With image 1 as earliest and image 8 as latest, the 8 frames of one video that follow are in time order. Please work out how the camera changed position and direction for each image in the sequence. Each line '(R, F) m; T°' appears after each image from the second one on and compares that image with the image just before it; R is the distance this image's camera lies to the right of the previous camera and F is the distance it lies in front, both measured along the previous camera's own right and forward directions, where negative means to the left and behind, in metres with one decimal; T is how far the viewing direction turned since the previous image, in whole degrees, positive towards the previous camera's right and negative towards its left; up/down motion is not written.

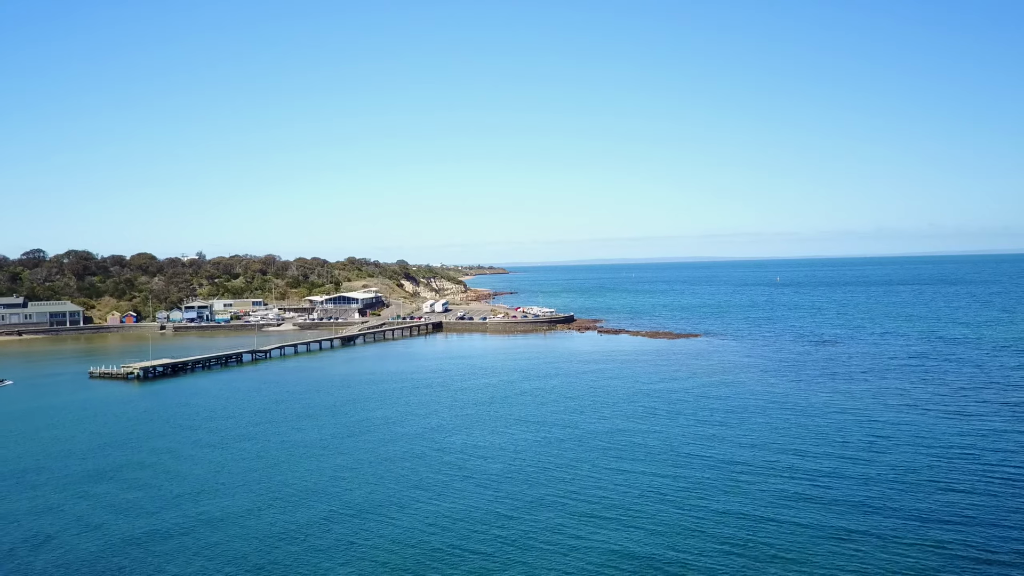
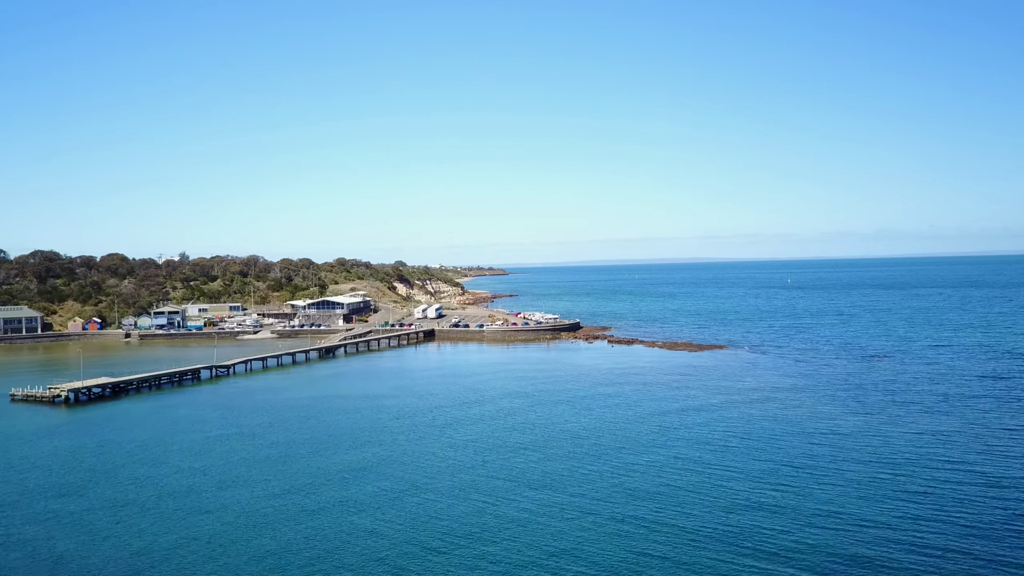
(0.0, +7.0) m; 0°
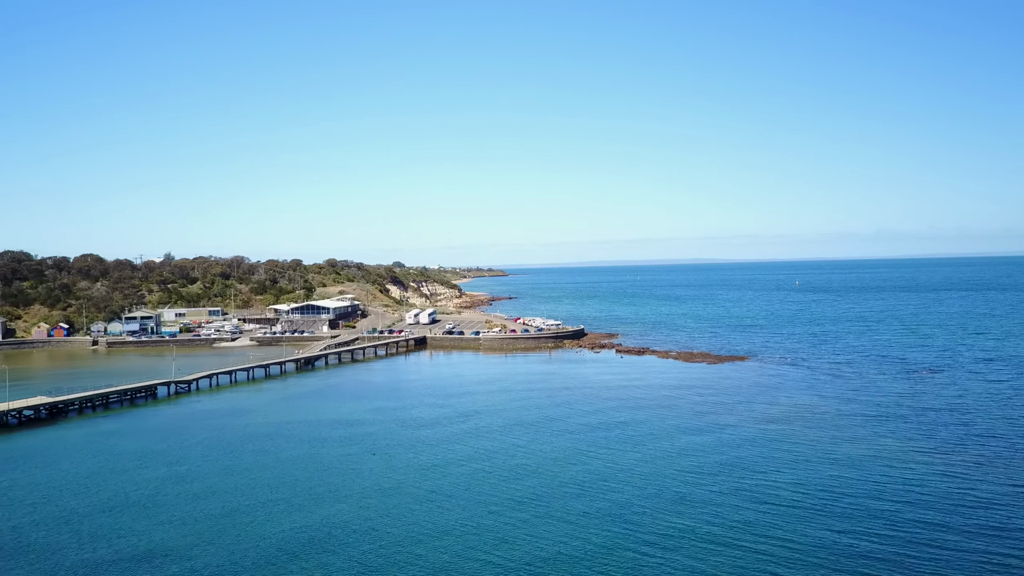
(+0.1, +5.3) m; 0°
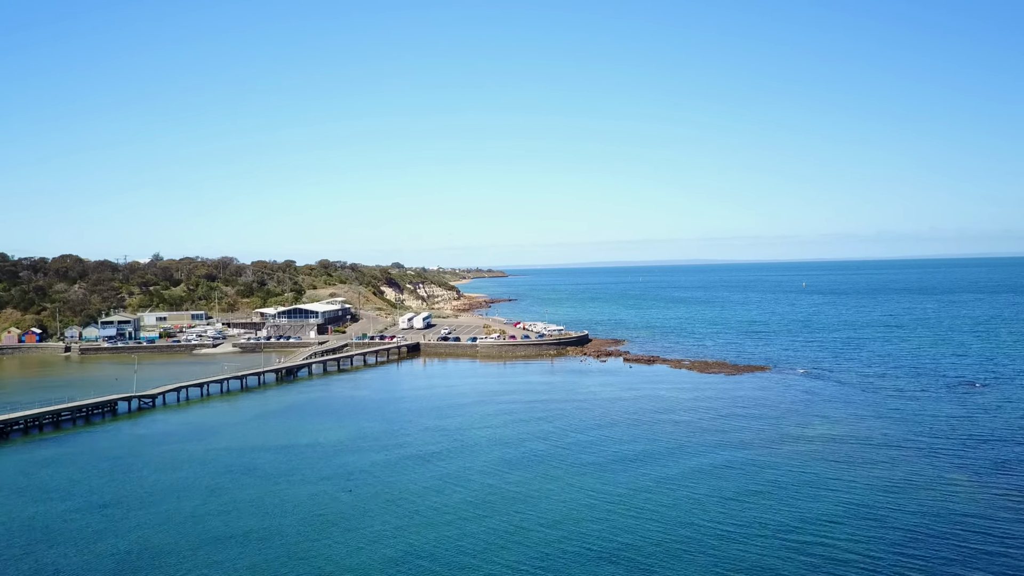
(+0.1, +4.0) m; 0°
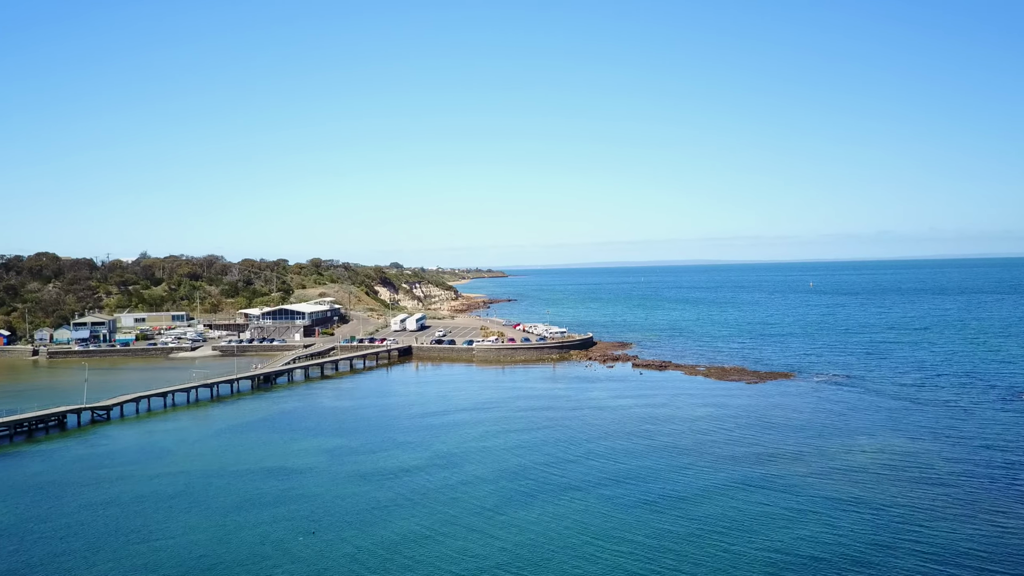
(+0.1, +4.1) m; 0°
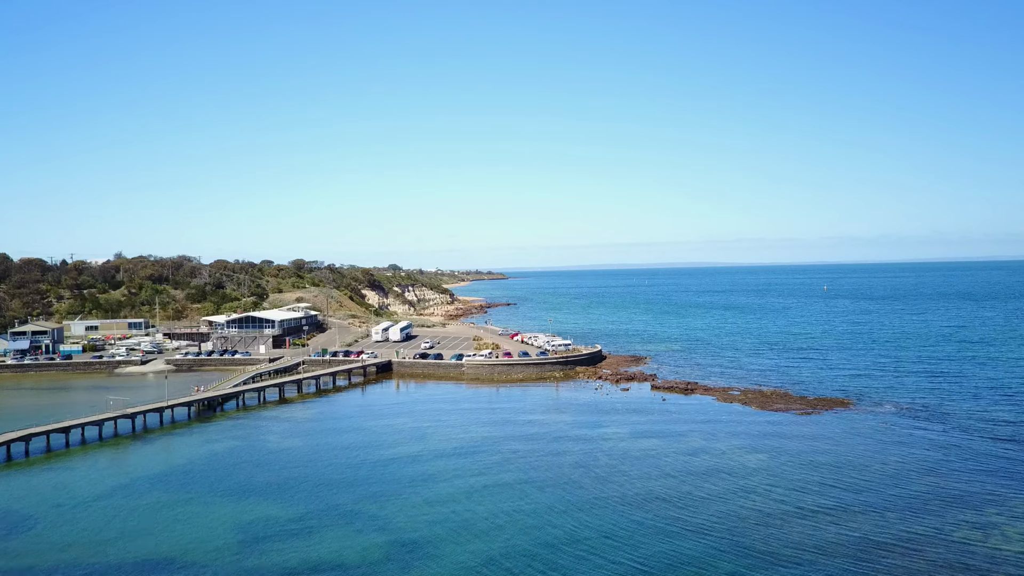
(+0.3, +7.4) m; 0°
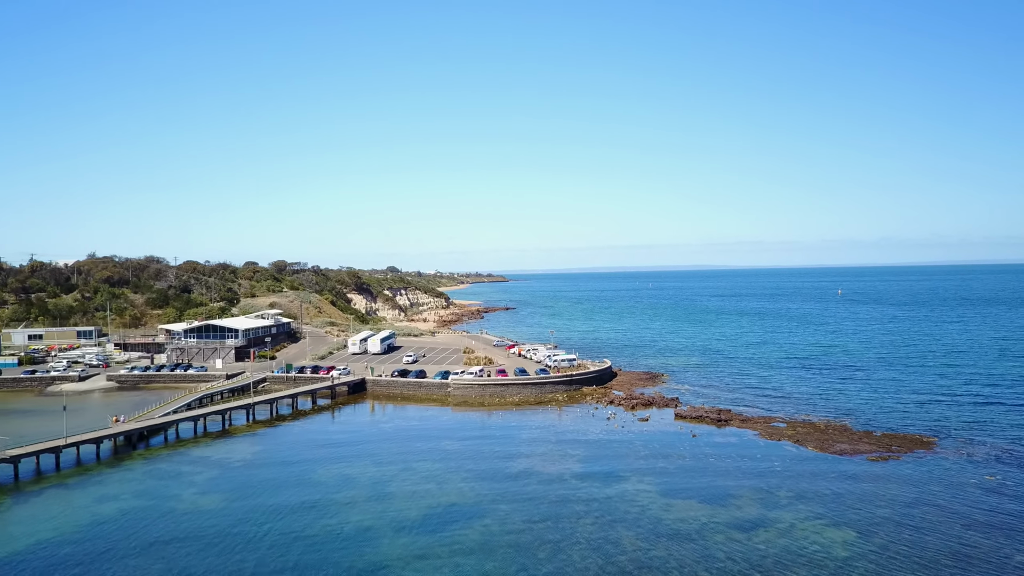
(+0.3, +6.8) m; 0°
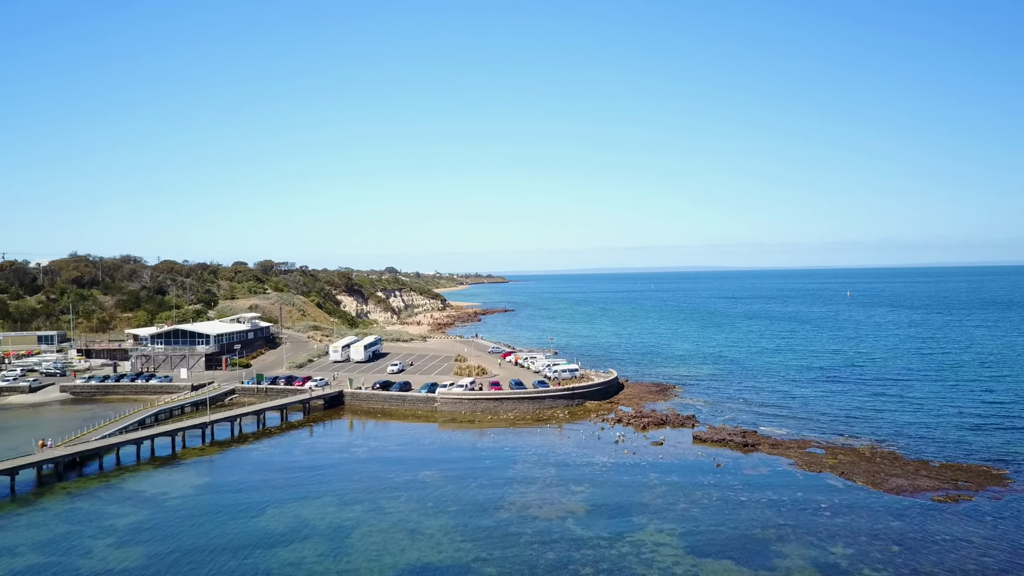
(+0.3, +4.2) m; 0°
